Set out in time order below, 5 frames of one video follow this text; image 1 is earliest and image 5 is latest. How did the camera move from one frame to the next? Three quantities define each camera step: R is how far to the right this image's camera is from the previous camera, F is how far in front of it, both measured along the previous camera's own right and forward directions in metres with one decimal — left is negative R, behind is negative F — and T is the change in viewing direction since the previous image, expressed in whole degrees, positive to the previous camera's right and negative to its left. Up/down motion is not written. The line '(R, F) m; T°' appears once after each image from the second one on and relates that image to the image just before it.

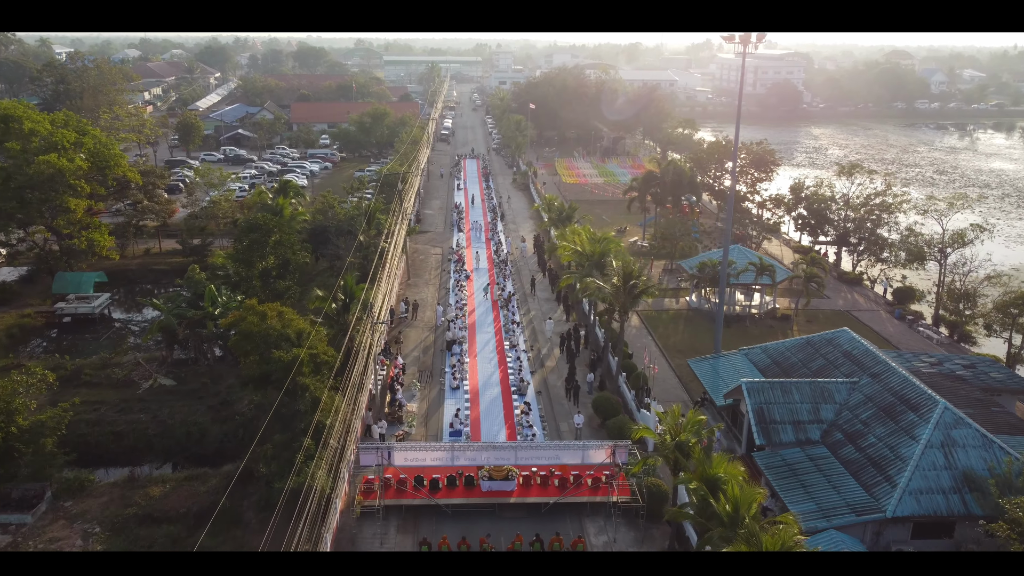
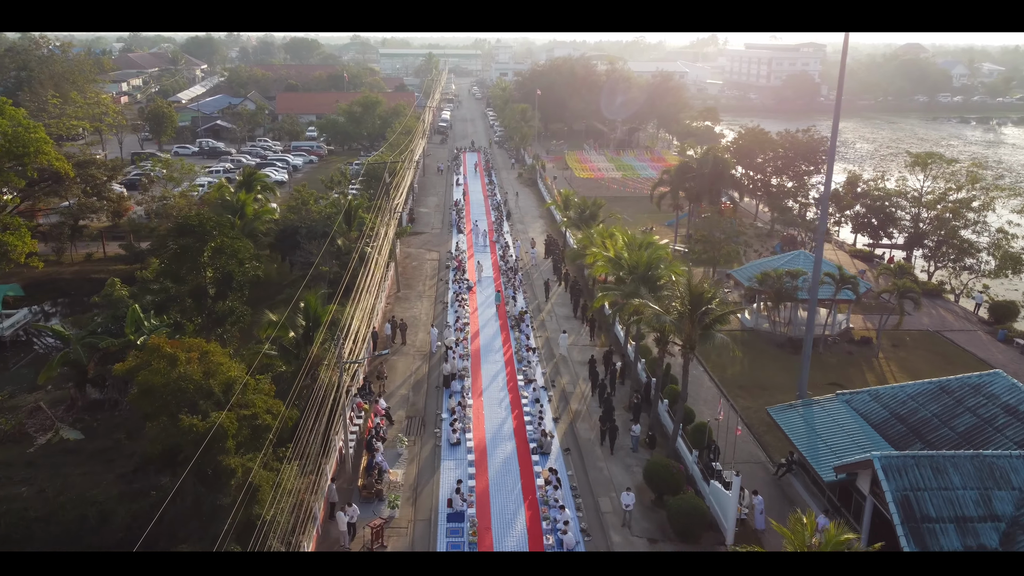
(-0.3, +6.5) m; 0°
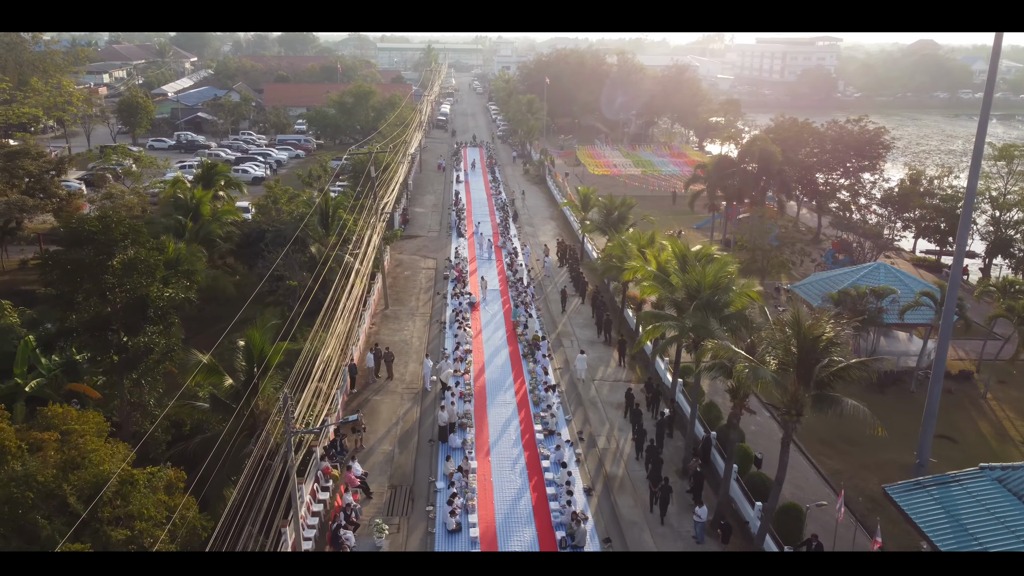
(-0.3, +5.2) m; 0°
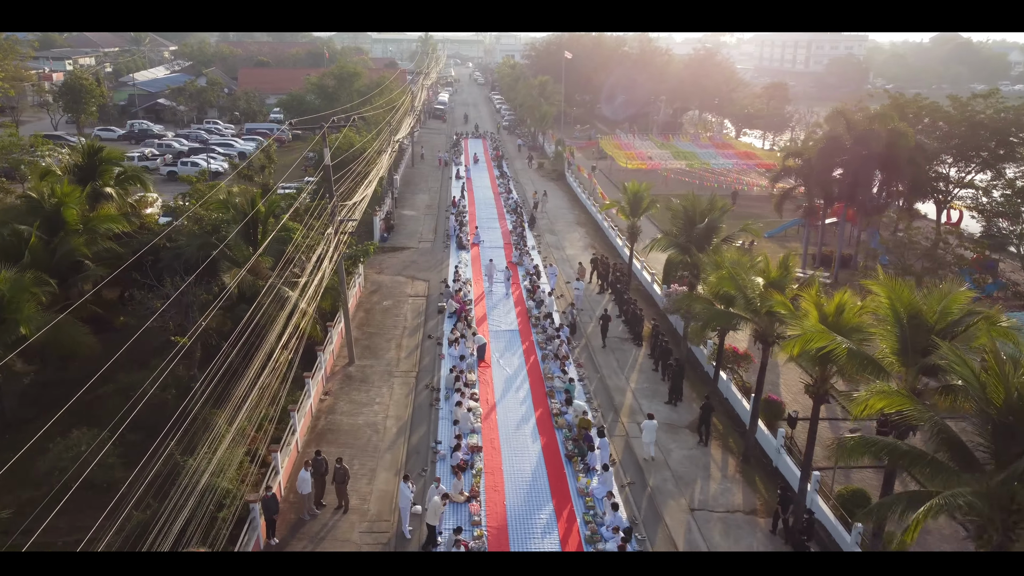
(-0.4, +8.7) m; 0°
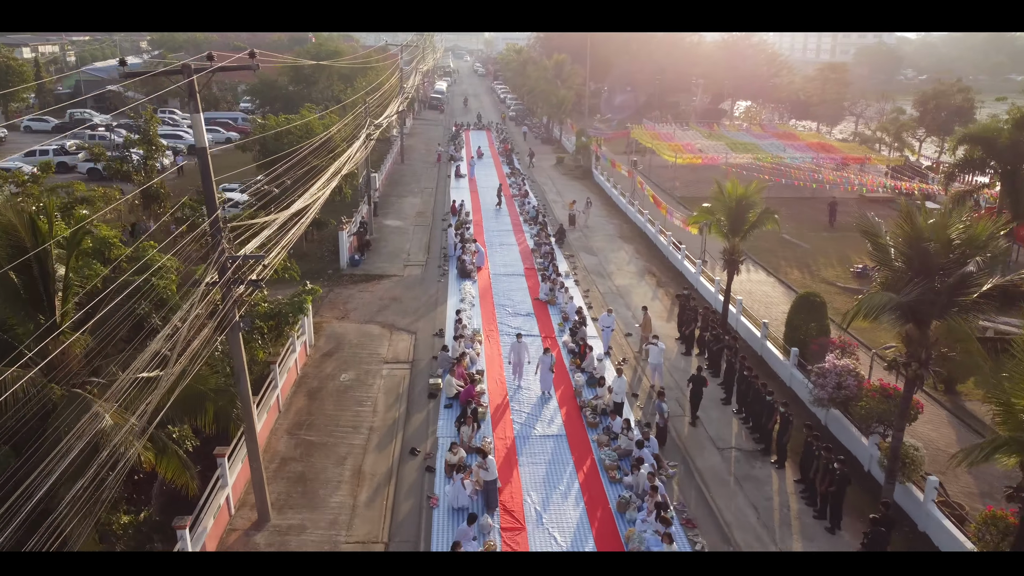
(-0.4, +8.1) m; 0°
